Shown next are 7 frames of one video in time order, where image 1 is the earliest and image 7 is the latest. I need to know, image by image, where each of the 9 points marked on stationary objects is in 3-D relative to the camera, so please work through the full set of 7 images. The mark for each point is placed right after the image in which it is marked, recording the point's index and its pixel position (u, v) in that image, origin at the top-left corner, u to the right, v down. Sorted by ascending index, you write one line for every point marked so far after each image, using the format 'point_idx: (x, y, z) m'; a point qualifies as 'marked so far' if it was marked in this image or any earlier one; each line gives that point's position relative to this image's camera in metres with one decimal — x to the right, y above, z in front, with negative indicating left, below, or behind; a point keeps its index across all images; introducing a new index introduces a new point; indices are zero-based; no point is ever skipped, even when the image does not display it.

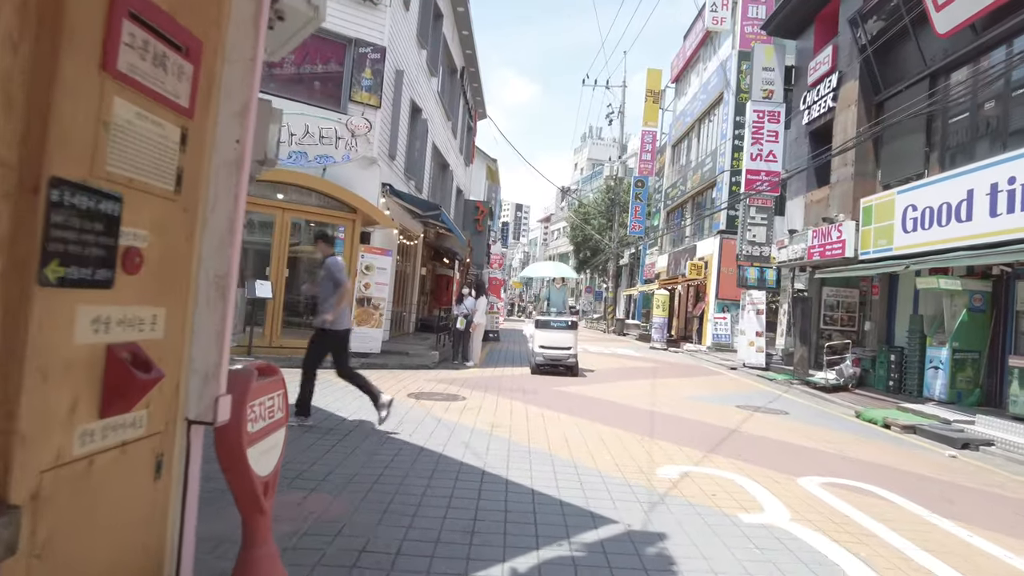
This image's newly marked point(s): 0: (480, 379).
0: (-0.5, -1.4, +10.0) m
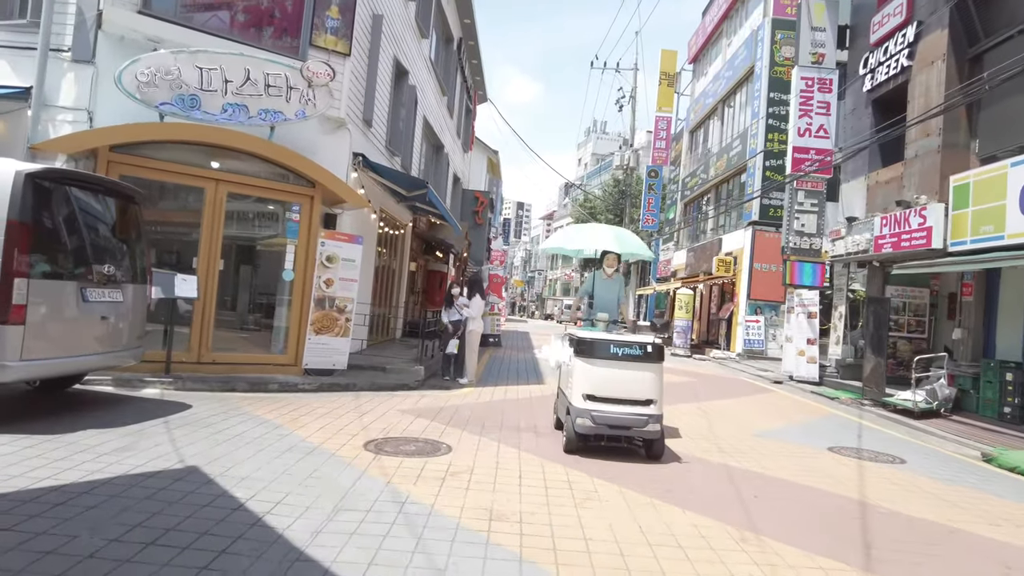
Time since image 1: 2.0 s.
0: (-0.4, -1.4, +7.4) m
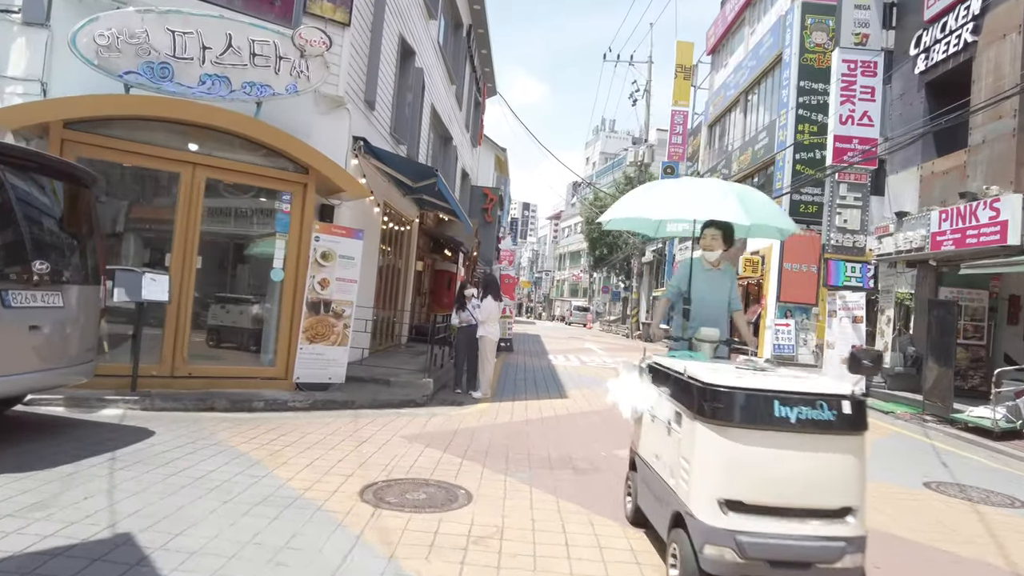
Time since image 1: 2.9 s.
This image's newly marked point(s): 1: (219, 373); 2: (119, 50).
0: (-0.1, -1.4, +6.3) m
1: (-3.1, -0.9, +7.1) m
2: (-3.8, +2.3, +6.4) m
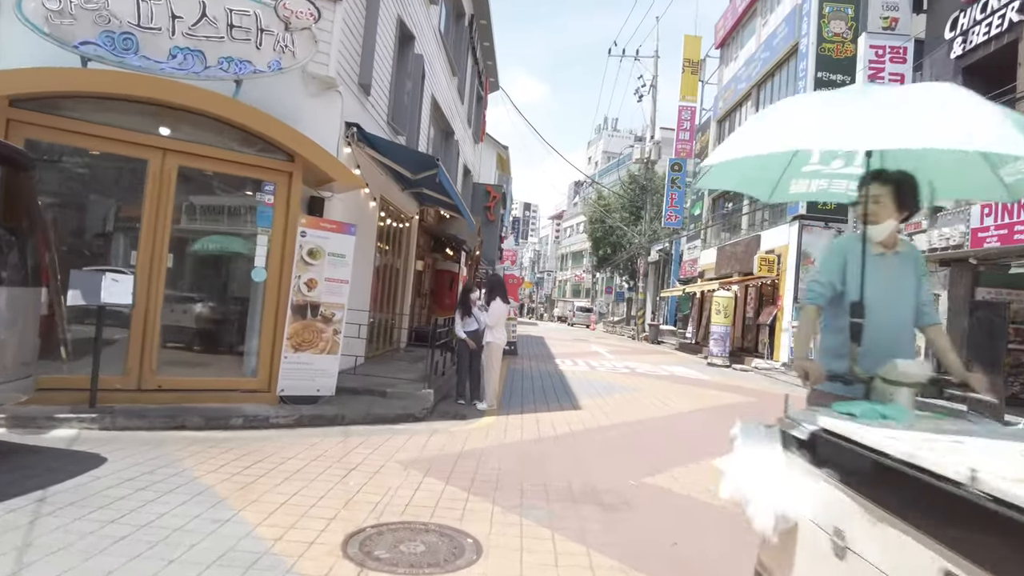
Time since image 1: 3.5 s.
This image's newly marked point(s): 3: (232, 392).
0: (0.0, -1.4, +5.5) m
1: (-3.0, -0.9, +6.3) m
2: (-3.7, +2.3, +5.6) m
3: (-2.7, -1.0, +6.4) m
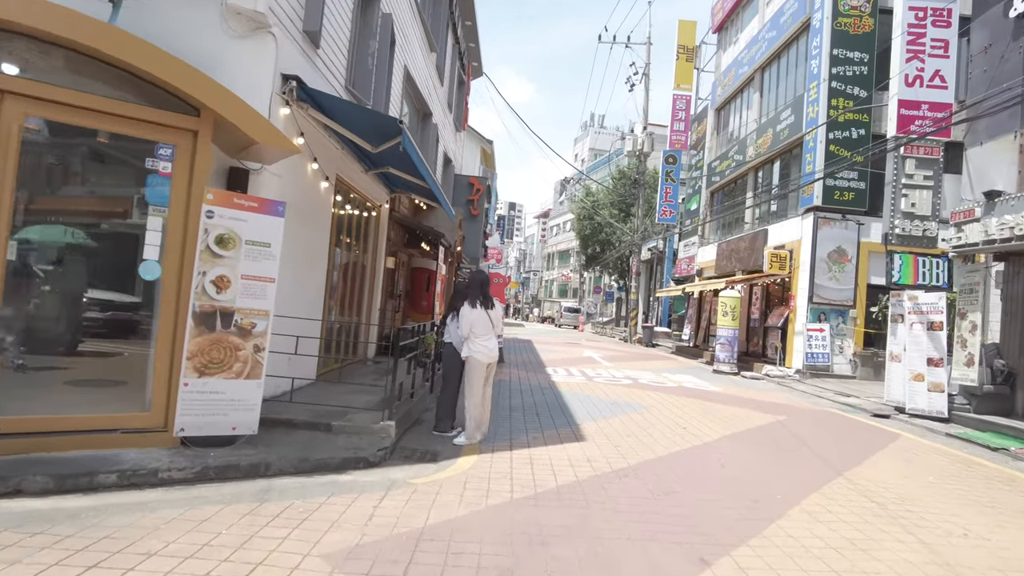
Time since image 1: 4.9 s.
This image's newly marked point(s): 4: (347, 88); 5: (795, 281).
0: (-0.1, -1.4, +3.8) m
1: (-3.1, -0.9, +4.5) m
2: (-3.7, +2.3, +3.8) m
3: (-2.8, -1.0, +4.6) m
4: (-2.1, +2.5, +8.5) m
5: (+6.7, +0.2, +16.0) m
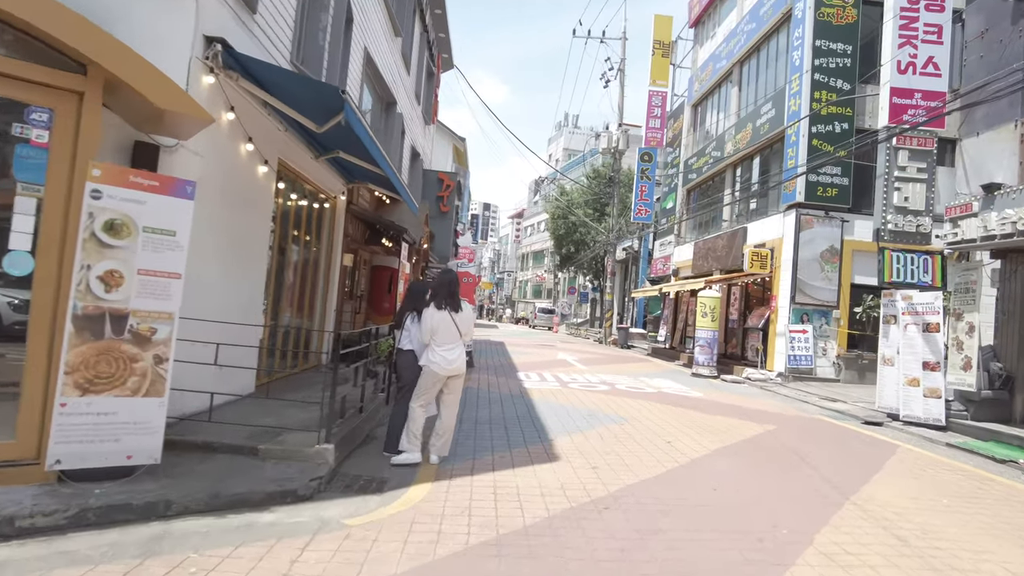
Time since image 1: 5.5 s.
0: (-0.3, -1.4, +2.9) m
1: (-3.3, -0.9, +3.5) m
2: (-3.9, +2.3, +2.8) m
3: (-3.0, -1.0, +3.7) m
4: (-2.5, +2.5, +7.6) m
5: (+6.1, +0.2, +15.4) m
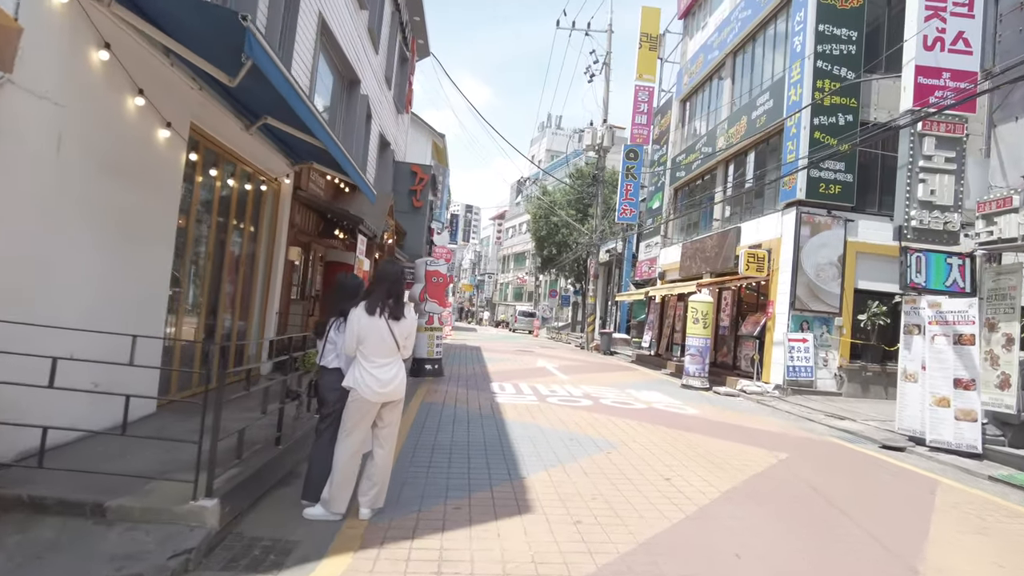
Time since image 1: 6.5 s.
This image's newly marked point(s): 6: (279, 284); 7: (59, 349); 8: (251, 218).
0: (-0.5, -1.3, +1.6) m
1: (-3.5, -0.9, +2.1) m
2: (-4.1, +2.3, +1.4) m
3: (-3.3, -0.9, +2.3) m
4: (-2.7, +2.6, +6.1) m
5: (+5.5, +0.1, +14.2) m
6: (-3.2, +0.1, +9.1) m
7: (-2.6, -0.4, +4.0) m
8: (-3.2, +0.9, +8.1) m
